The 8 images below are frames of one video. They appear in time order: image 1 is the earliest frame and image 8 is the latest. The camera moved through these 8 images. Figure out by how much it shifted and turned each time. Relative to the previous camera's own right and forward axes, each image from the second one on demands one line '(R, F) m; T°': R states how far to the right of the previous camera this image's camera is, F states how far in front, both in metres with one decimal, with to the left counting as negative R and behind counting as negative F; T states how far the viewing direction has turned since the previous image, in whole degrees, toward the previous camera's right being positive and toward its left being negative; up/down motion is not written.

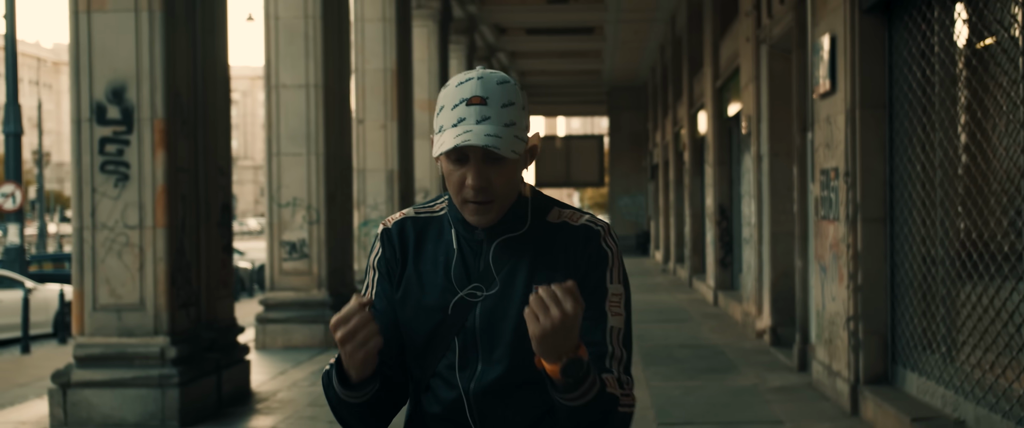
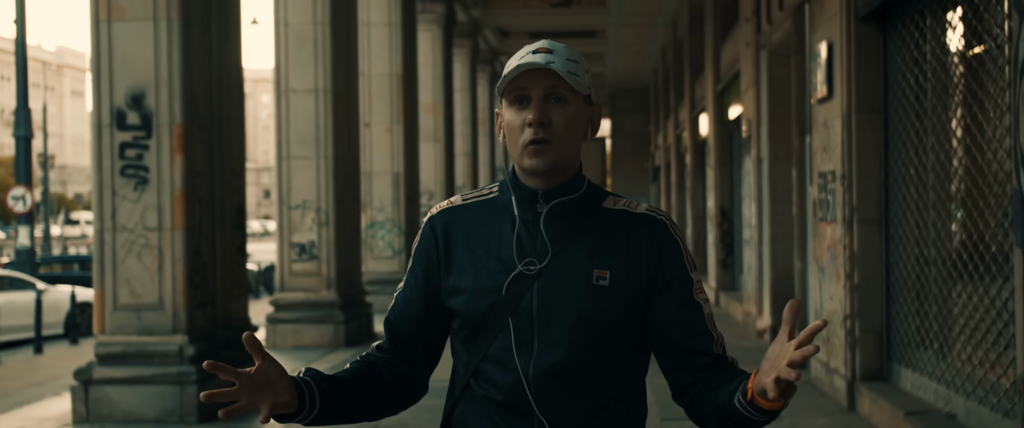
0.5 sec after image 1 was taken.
(0.0, -0.2) m; 0°
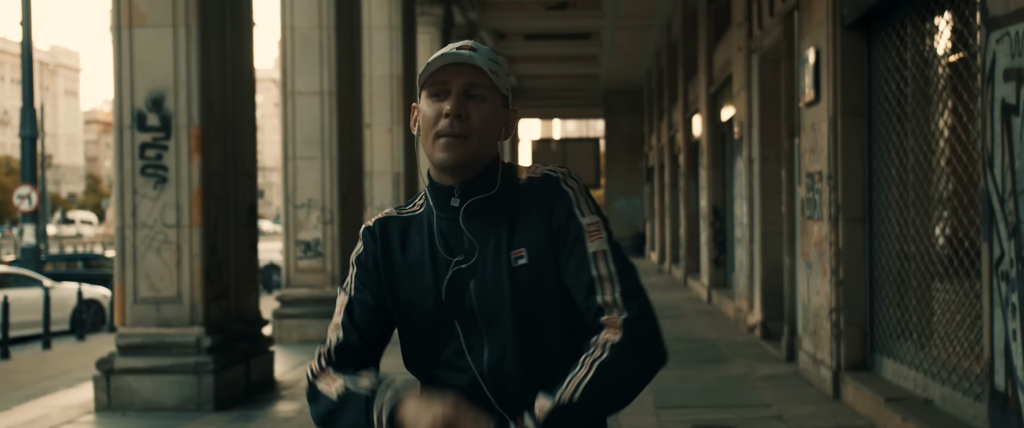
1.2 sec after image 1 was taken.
(-0.1, -0.4) m; 0°
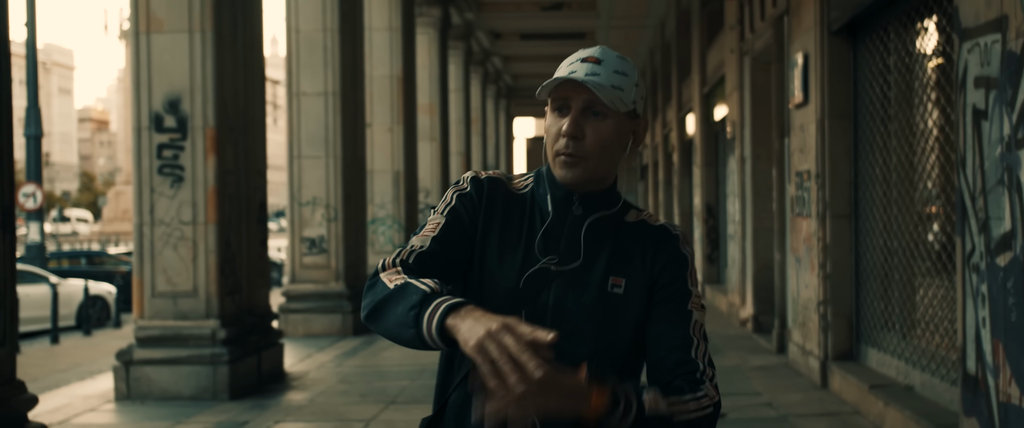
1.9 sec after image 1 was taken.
(-0.1, -0.4) m; 0°
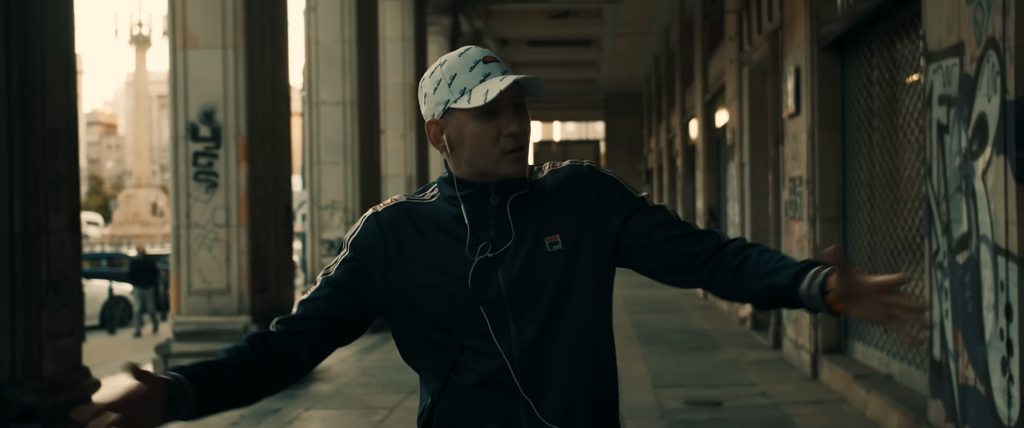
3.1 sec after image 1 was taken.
(0.0, -0.6) m; 0°
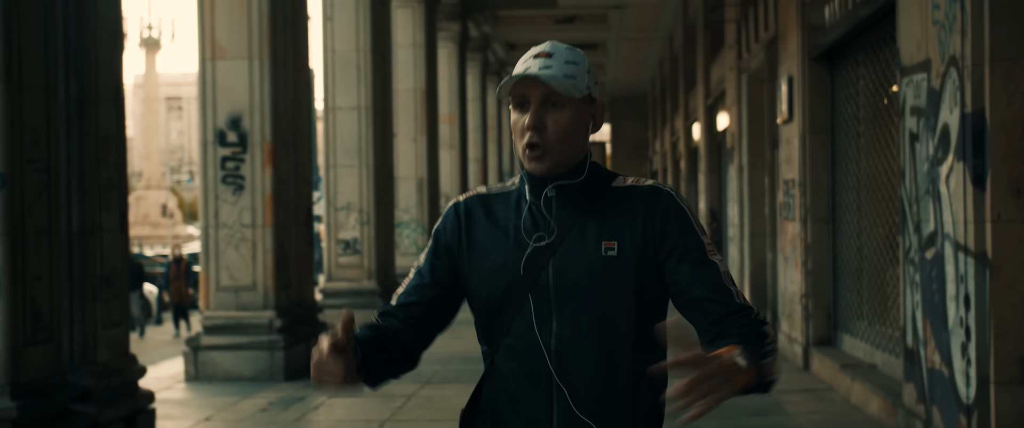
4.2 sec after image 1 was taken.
(0.0, -0.6) m; 0°
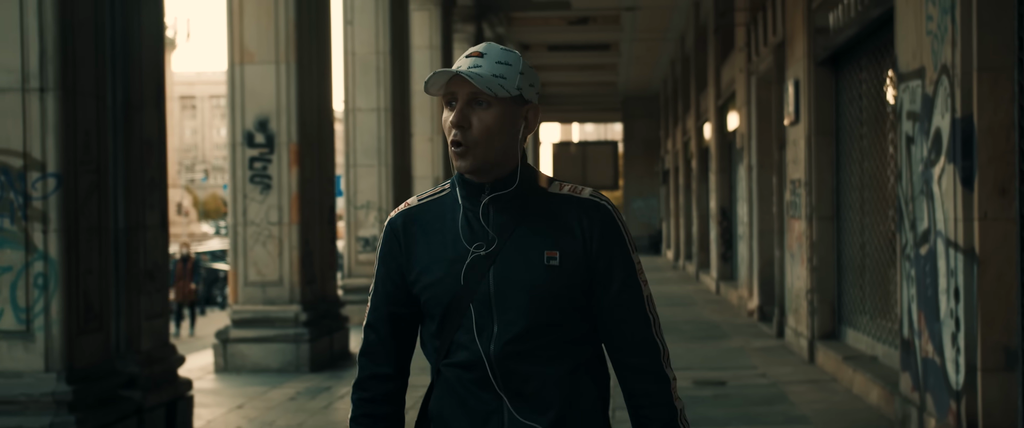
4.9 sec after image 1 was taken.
(0.0, -0.4) m; -1°
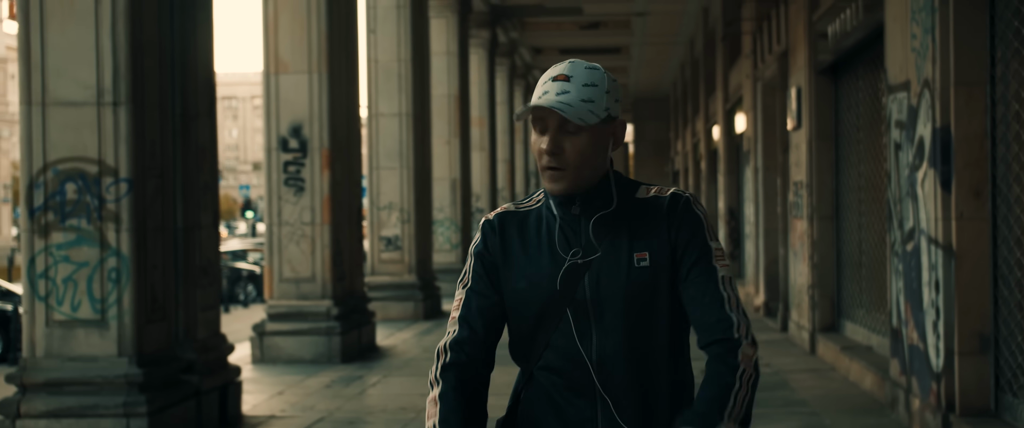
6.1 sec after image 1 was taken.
(-0.1, -0.6) m; -1°
